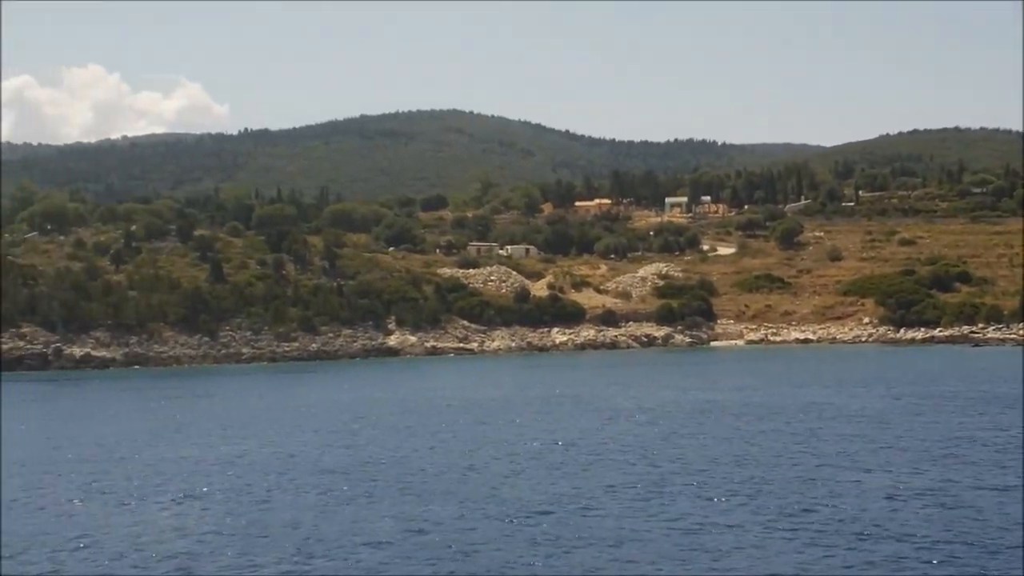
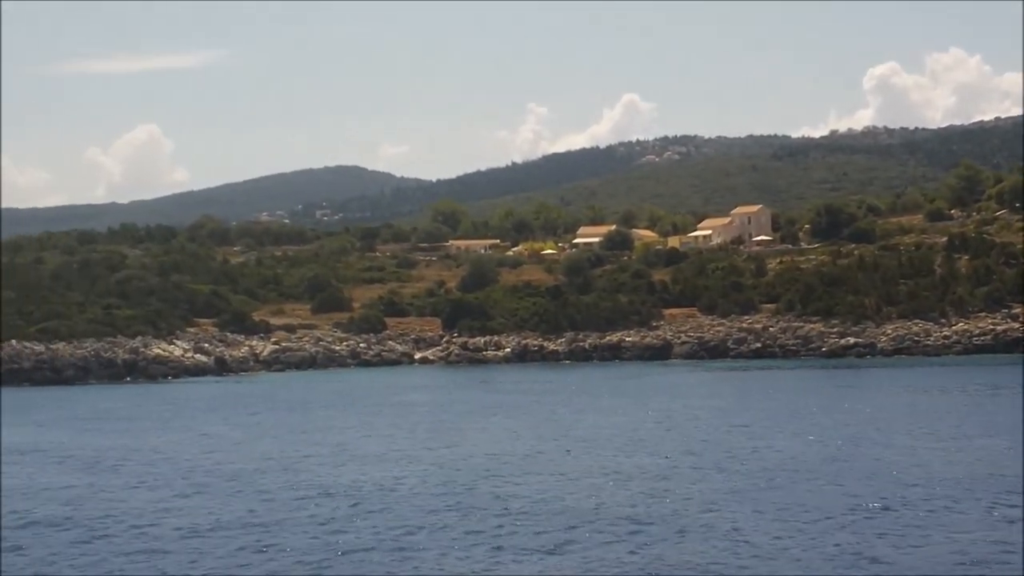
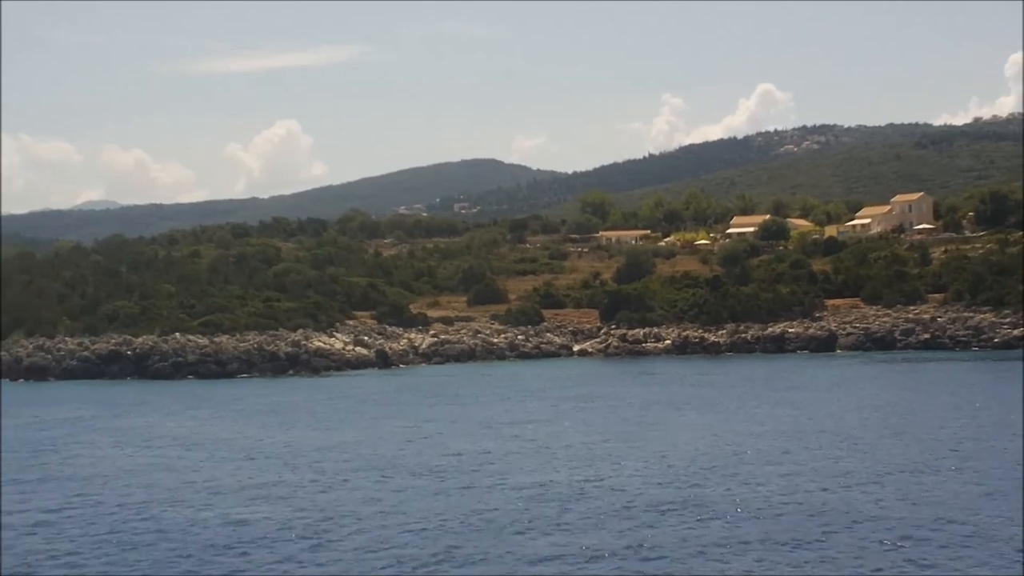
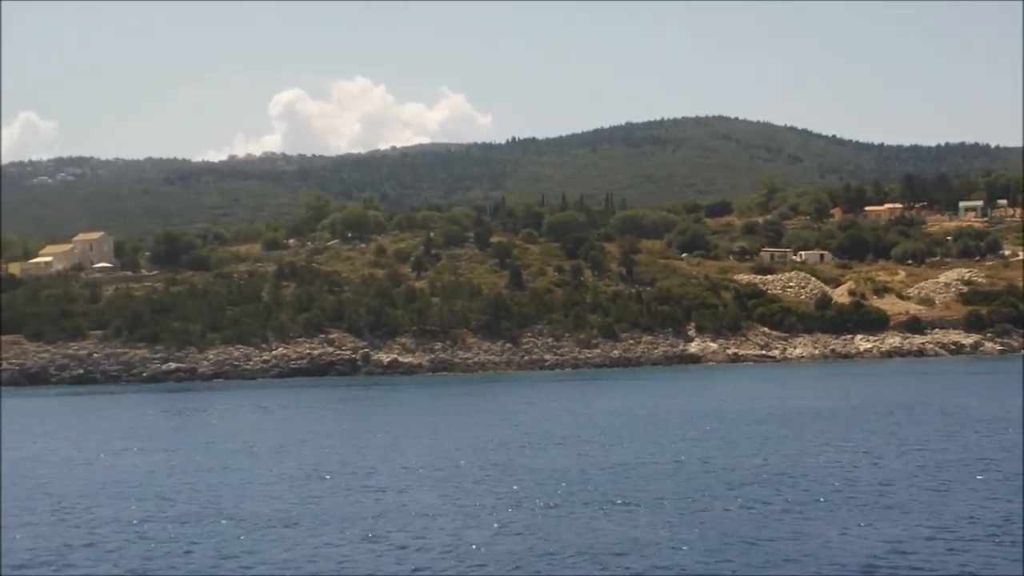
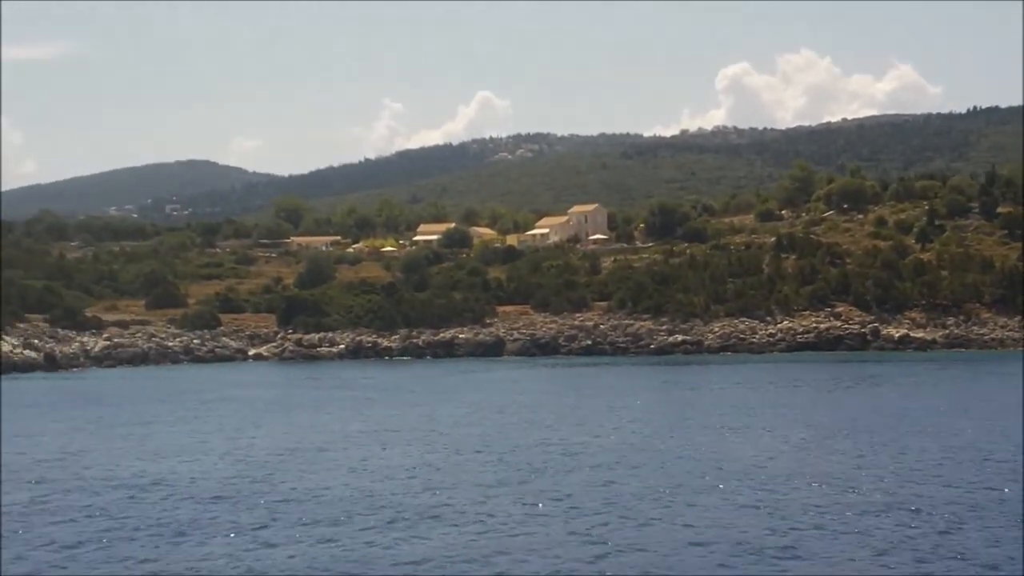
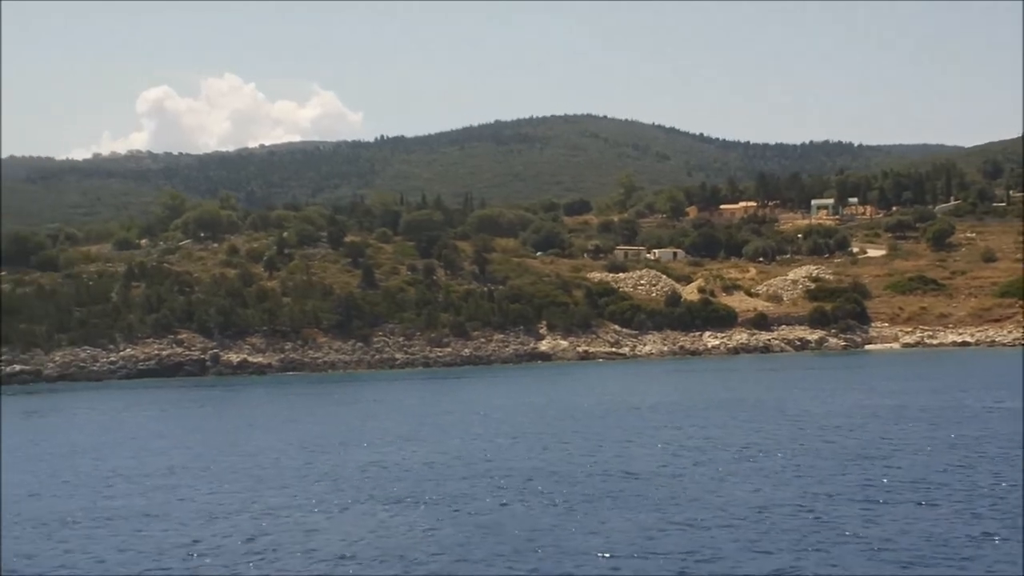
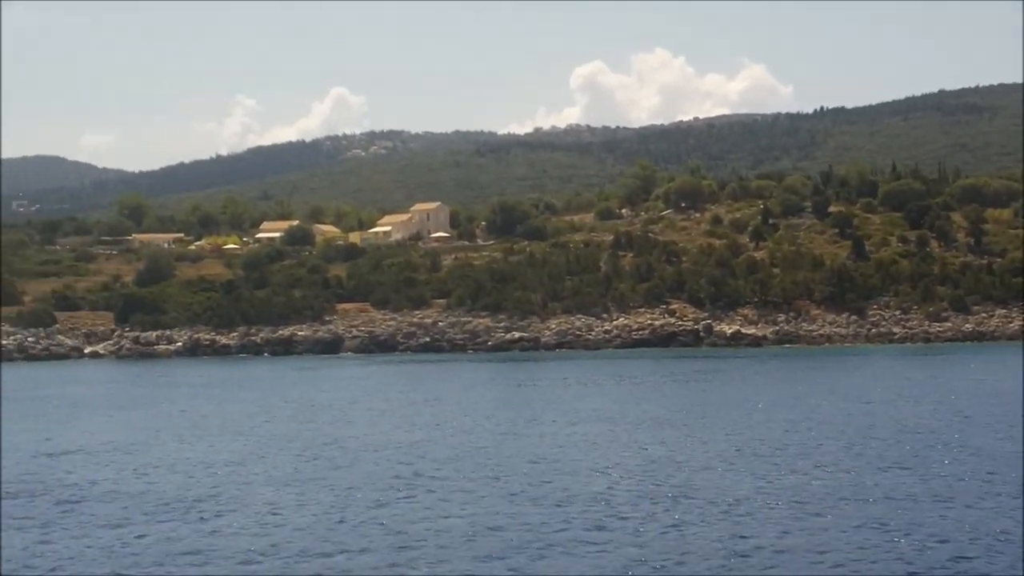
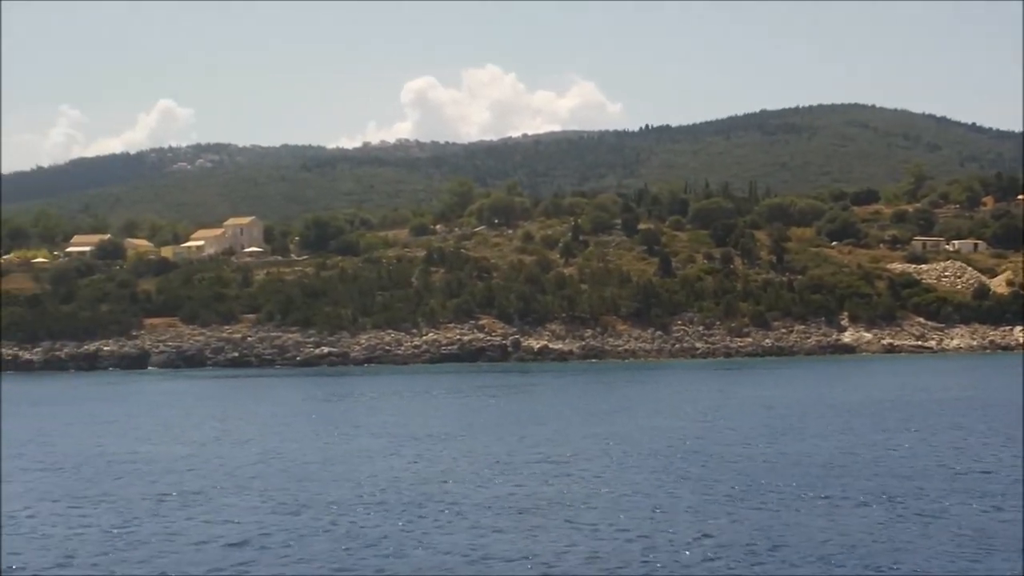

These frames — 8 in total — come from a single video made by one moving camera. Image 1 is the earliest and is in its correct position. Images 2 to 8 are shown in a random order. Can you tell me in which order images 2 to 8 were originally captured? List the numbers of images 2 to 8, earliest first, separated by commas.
6, 4, 8, 7, 5, 2, 3
